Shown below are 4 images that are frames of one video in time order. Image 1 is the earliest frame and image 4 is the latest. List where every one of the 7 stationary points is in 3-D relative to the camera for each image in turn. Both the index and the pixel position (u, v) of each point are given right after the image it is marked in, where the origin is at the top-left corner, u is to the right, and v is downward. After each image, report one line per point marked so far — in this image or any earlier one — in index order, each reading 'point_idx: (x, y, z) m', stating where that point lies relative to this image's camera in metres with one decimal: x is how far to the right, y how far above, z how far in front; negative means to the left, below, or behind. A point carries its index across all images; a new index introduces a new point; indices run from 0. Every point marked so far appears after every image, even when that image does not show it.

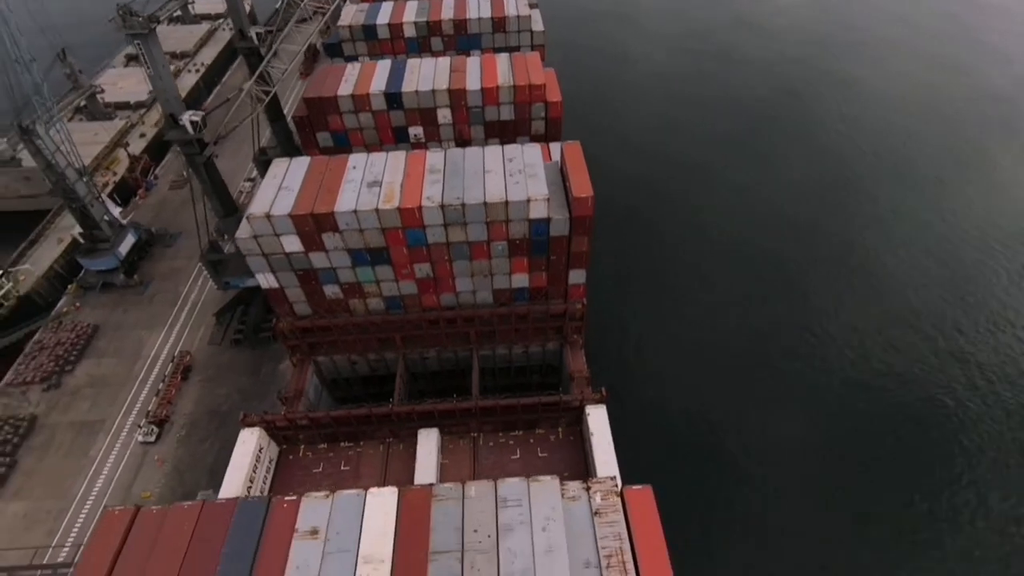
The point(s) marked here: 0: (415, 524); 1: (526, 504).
0: (-3.0, -7.5, +16.0) m
1: (+0.5, -7.0, +16.3) m
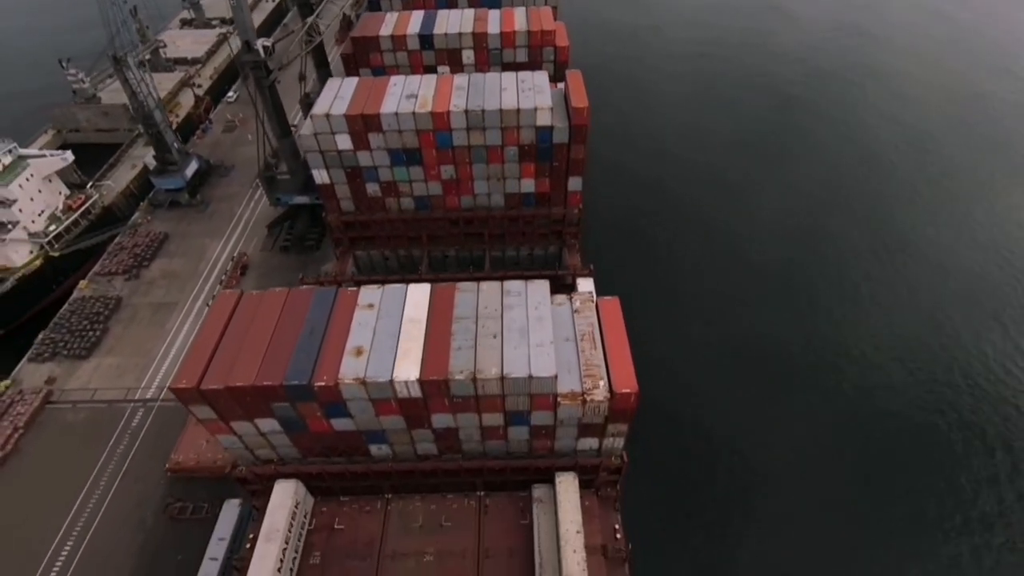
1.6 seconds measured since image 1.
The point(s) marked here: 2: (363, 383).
0: (-3.0, -0.7, +22.2) m
1: (+0.6, -0.3, +22.5) m
2: (-5.7, -3.6, +19.8) m
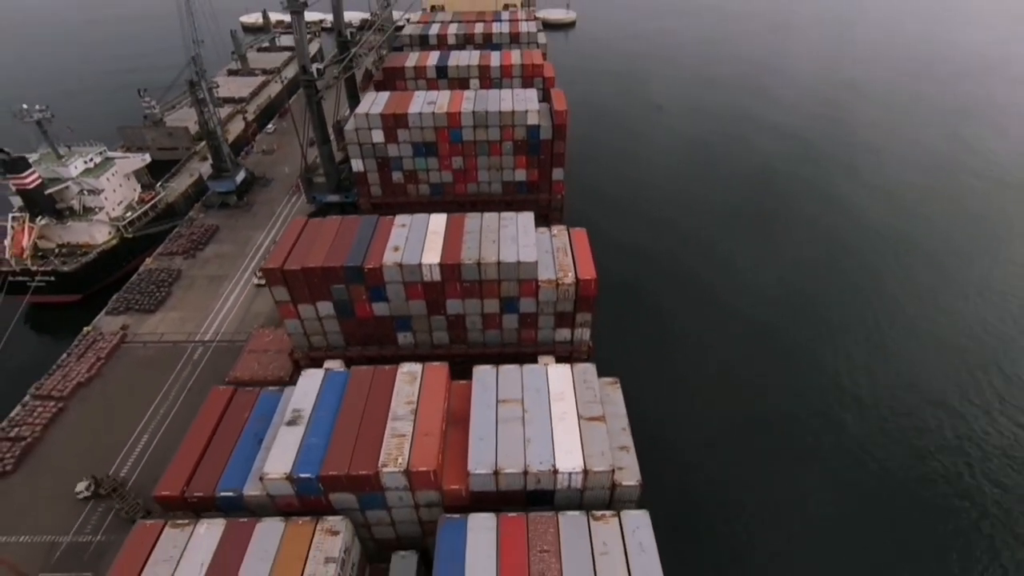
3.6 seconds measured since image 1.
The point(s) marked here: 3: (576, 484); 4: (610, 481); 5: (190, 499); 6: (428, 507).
0: (-3.3, +3.8, +30.6) m
1: (+0.2, +4.2, +30.9) m
2: (-6.1, +1.2, +27.8) m
3: (+2.4, -7.2, +18.7) m
4: (+3.6, -7.1, +18.7) m
5: (-12.0, -7.9, +19.2) m
6: (-3.2, -8.4, +19.7) m
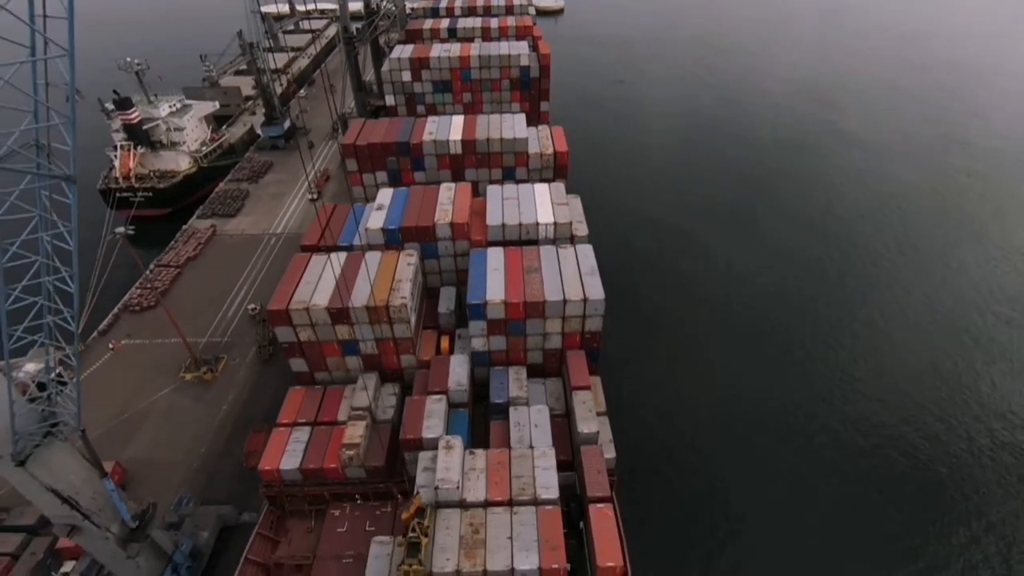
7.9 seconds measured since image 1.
0: (-3.5, +14.3, +43.8) m
1: (0.0, +14.7, +44.0) m
2: (-6.2, +11.7, +40.9) m
3: (+2.4, +3.4, +31.9) m
4: (+3.6, +3.5, +31.9) m
5: (-12.0, +2.5, +32.3) m
6: (-3.2, +2.1, +32.8) m
